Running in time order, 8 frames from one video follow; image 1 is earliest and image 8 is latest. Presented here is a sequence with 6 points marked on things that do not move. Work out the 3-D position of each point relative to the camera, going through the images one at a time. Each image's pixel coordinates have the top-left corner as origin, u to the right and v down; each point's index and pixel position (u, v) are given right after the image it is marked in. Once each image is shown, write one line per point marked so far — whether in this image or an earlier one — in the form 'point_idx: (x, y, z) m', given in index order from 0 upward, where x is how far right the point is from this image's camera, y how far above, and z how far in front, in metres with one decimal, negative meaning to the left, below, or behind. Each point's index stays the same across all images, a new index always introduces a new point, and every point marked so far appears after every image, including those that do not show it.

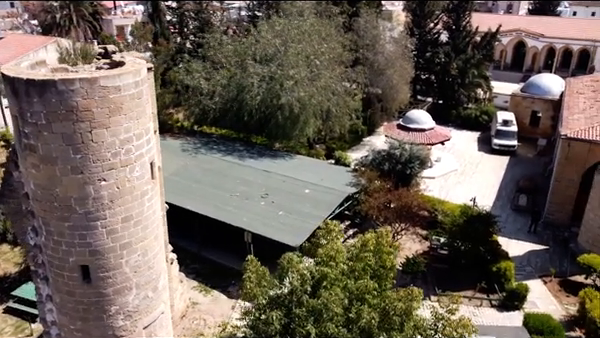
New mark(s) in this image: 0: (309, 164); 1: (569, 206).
0: (+0.3, +0.2, +18.5) m
1: (+10.0, -1.4, +17.4) m
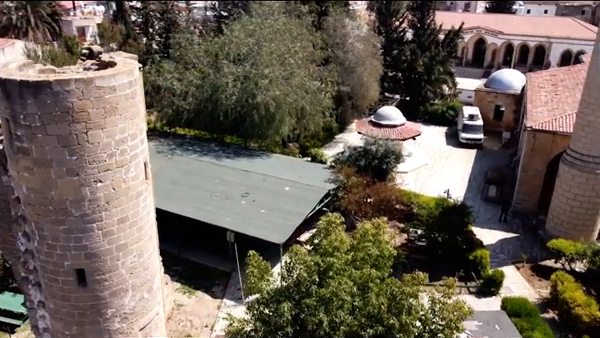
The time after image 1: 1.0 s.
0: (-0.6, +0.3, +18.6) m
1: (+9.2, -1.0, +18.3) m
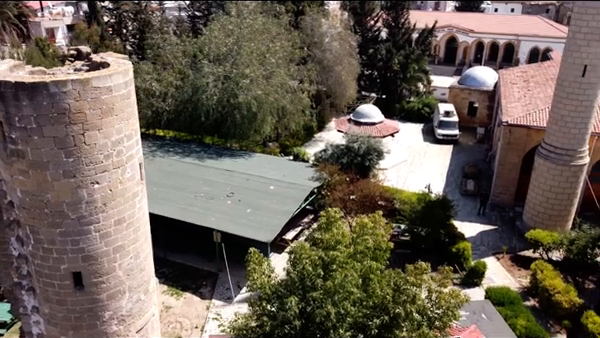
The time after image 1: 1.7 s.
0: (-1.3, +0.3, +18.7) m
1: (+8.5, -0.7, +18.9) m
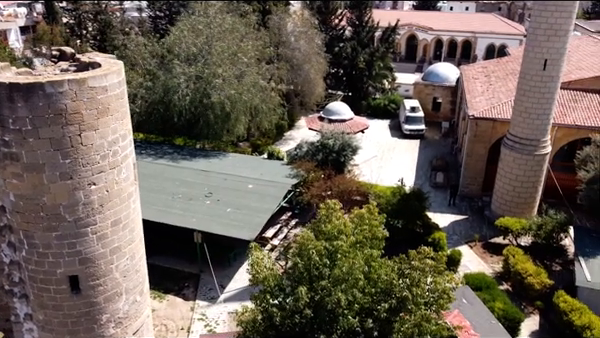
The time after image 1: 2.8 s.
0: (-2.2, +0.4, +18.7) m
1: (+7.5, -0.4, +19.6) m
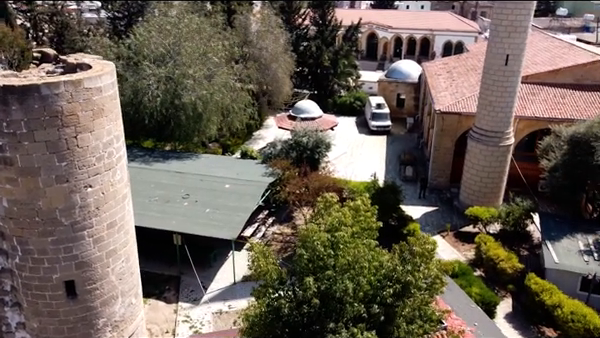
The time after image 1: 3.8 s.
0: (-3.3, +0.3, +18.6) m
1: (+6.4, -0.1, +20.4) m
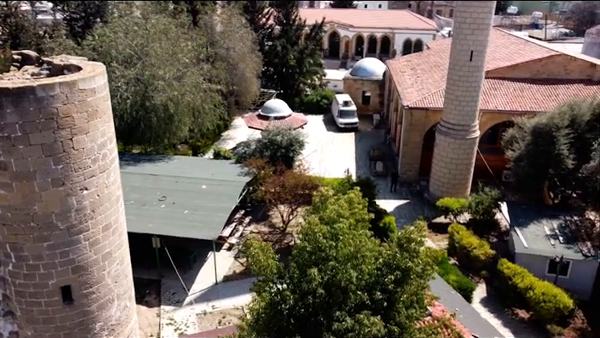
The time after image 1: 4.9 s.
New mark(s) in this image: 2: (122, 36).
0: (-4.3, +0.3, +18.5) m
1: (+5.2, +0.2, +21.0) m
2: (-7.2, +5.4, +19.1) m
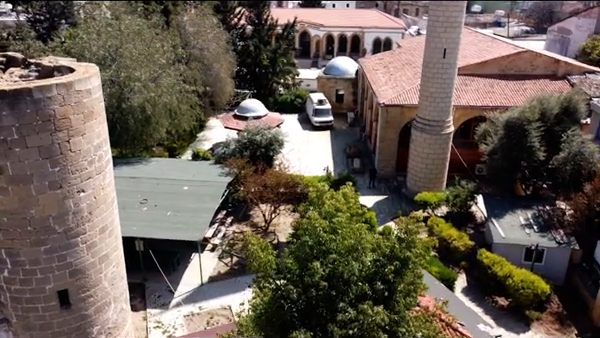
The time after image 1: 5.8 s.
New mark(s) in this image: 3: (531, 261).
0: (-5.1, +0.2, +18.3) m
1: (+4.3, +0.4, +21.4) m
2: (-8.2, +5.2, +18.7) m
3: (+7.0, -2.8, +14.3) m
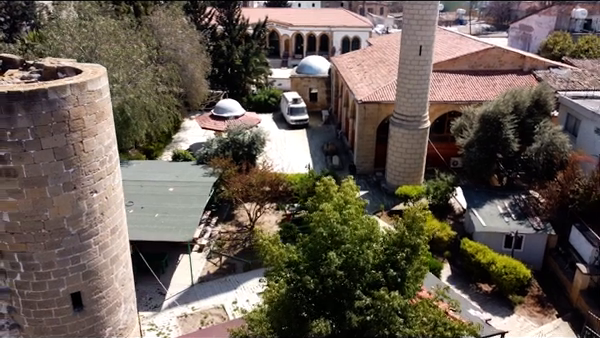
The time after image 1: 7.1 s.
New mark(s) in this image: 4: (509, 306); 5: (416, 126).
0: (-5.7, +0.1, +18.1) m
1: (+3.4, +0.6, +21.8) m
2: (-9.0, +5.1, +18.3) m
3: (+6.7, -2.5, +14.9) m
4: (+5.9, -3.9, +13.3) m
5: (+4.8, +1.8, +19.3) m
